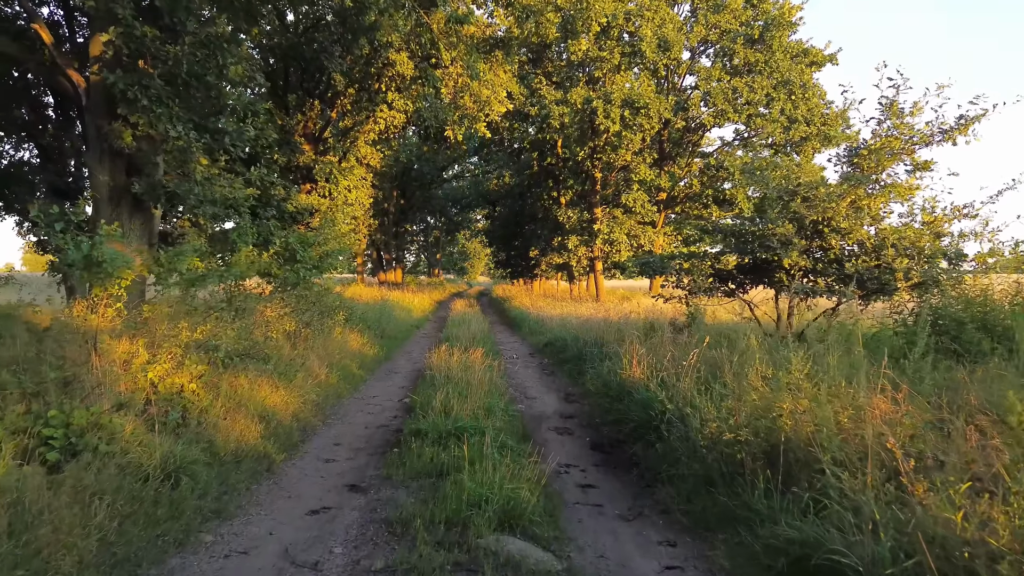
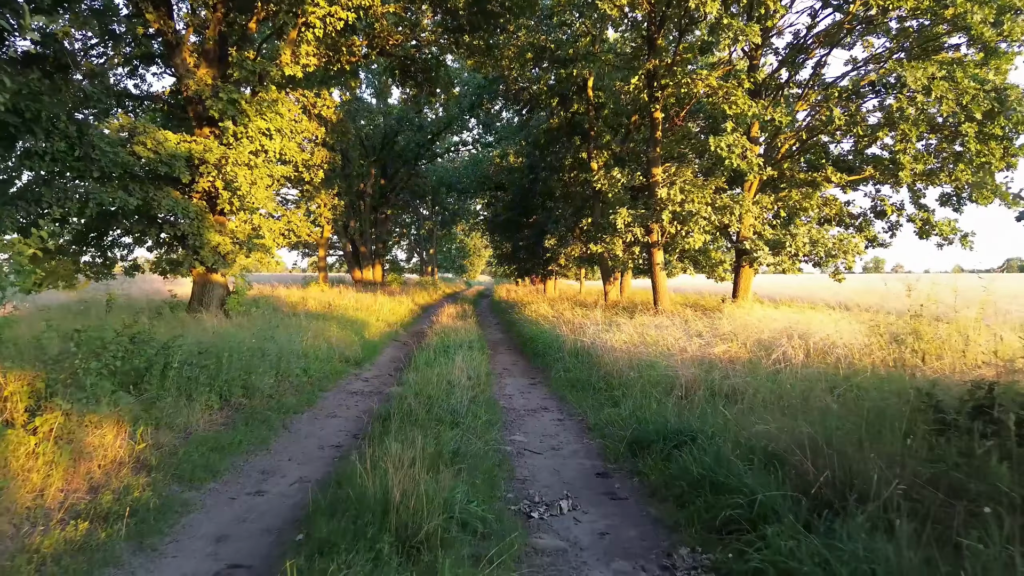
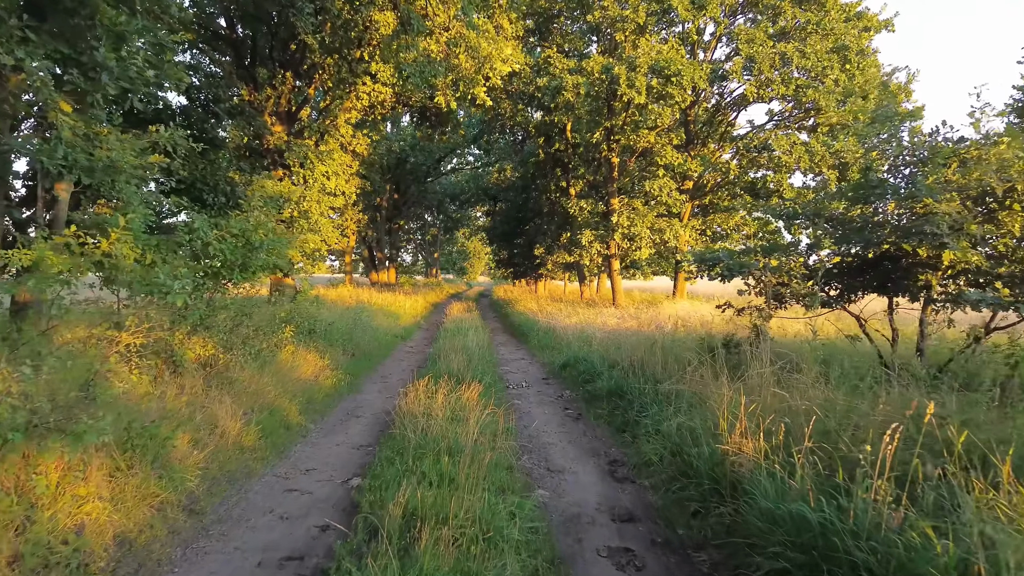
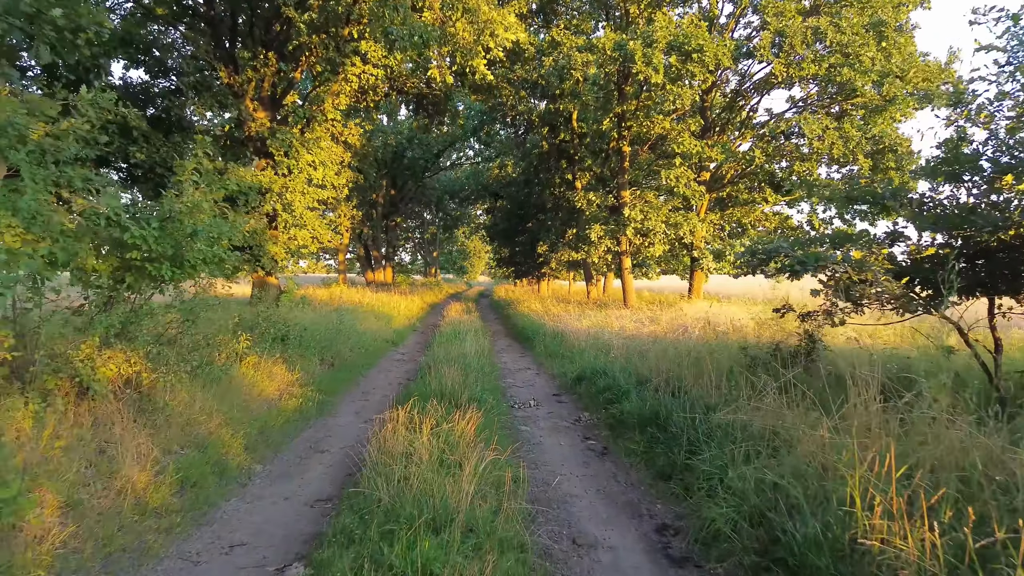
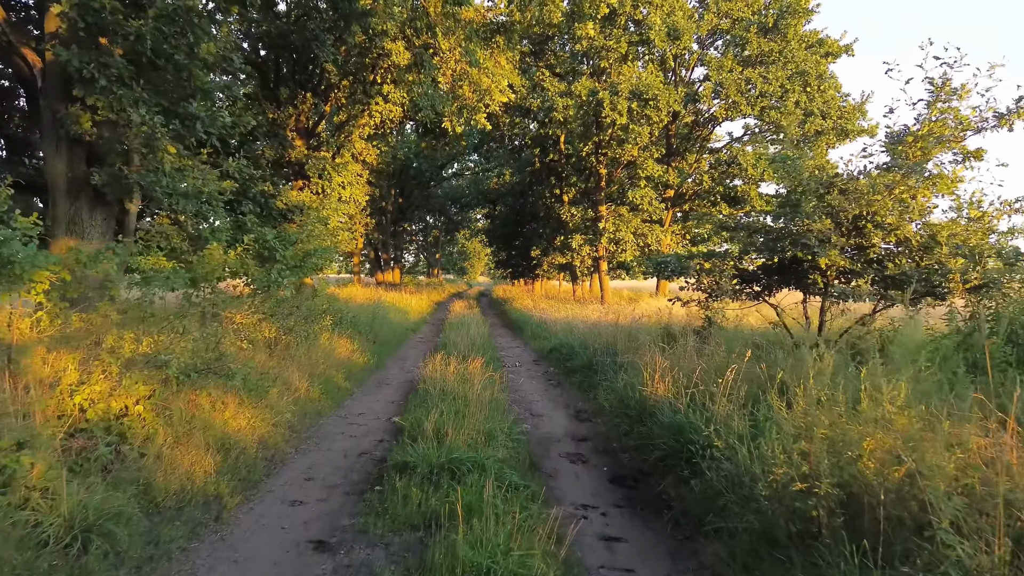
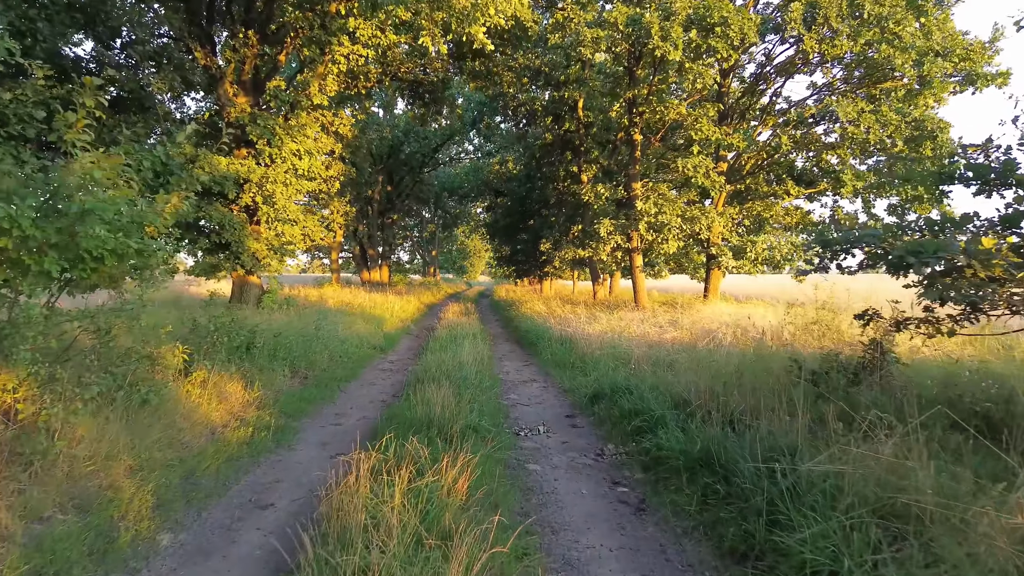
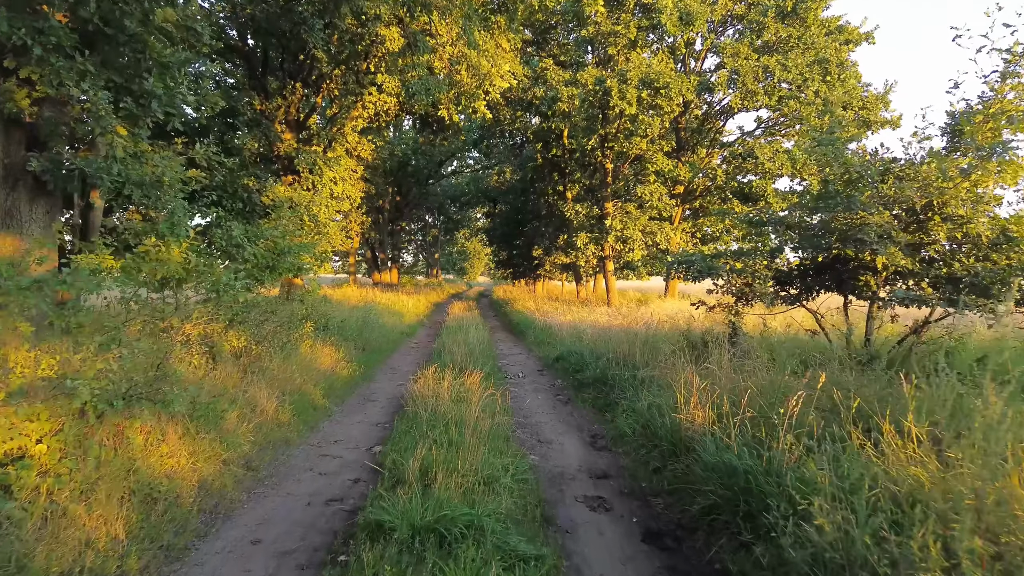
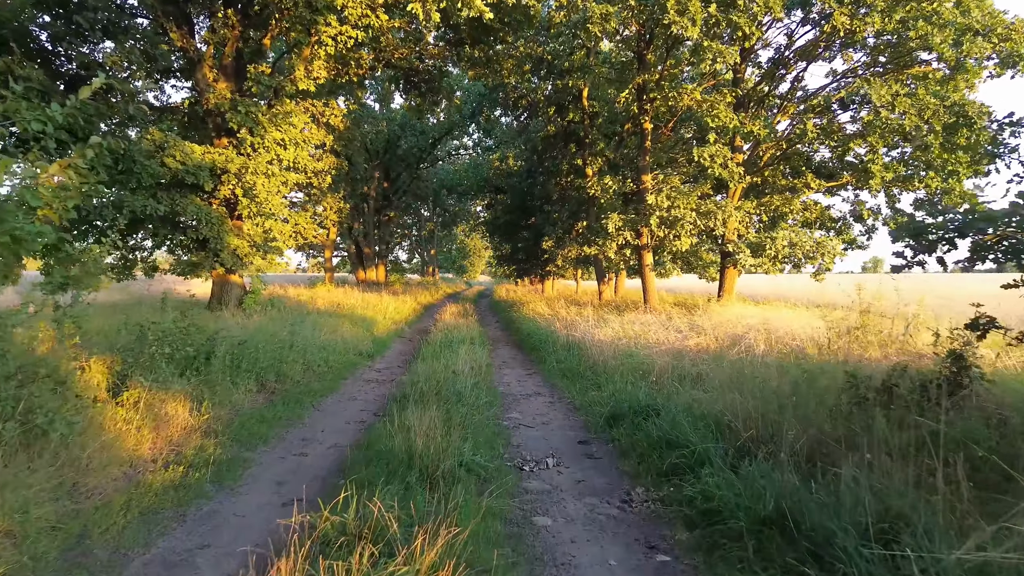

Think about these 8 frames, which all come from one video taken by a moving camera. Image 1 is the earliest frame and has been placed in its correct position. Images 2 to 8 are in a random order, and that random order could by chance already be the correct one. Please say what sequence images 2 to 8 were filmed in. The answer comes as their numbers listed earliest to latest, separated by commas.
5, 7, 3, 4, 6, 8, 2
